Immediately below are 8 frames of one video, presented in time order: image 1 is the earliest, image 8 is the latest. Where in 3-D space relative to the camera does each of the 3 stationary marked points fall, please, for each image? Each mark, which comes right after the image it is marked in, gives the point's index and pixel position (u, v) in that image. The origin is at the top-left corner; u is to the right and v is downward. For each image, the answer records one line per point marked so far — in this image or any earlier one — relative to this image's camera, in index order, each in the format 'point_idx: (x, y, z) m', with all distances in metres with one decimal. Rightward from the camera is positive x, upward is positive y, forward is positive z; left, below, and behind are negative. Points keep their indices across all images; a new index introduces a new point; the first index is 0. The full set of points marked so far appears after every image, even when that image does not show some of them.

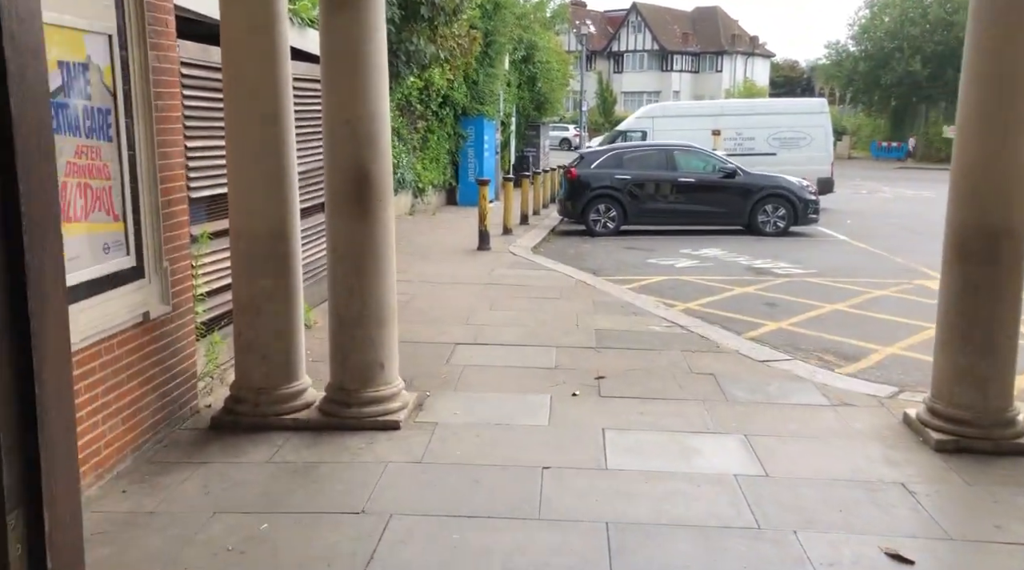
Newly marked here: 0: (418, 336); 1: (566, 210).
0: (-0.8, -0.4, +7.6) m
1: (+1.0, +1.4, +17.0) m
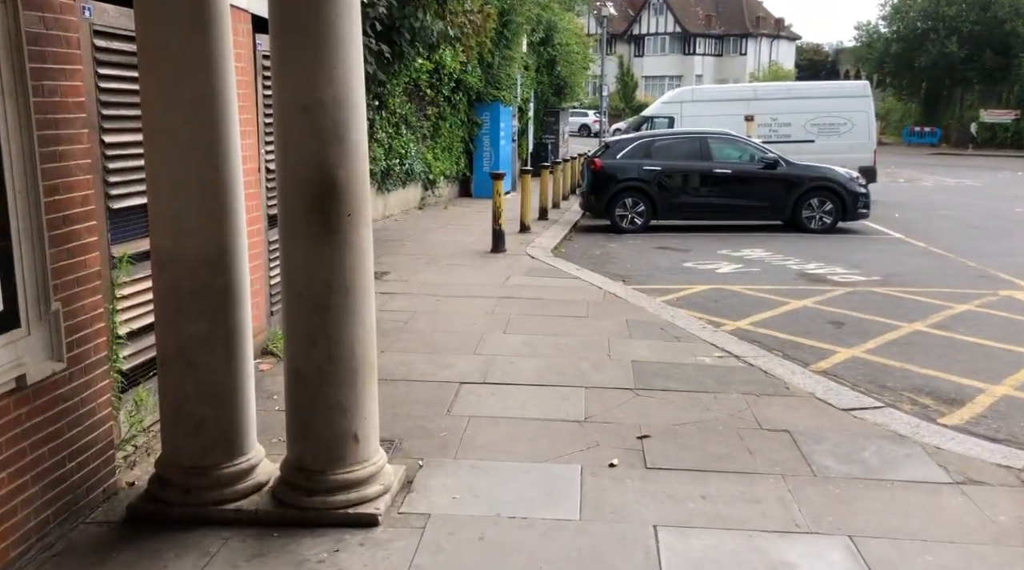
0: (-0.6, -0.6, +6.2) m
1: (+1.3, +1.3, +15.6) m
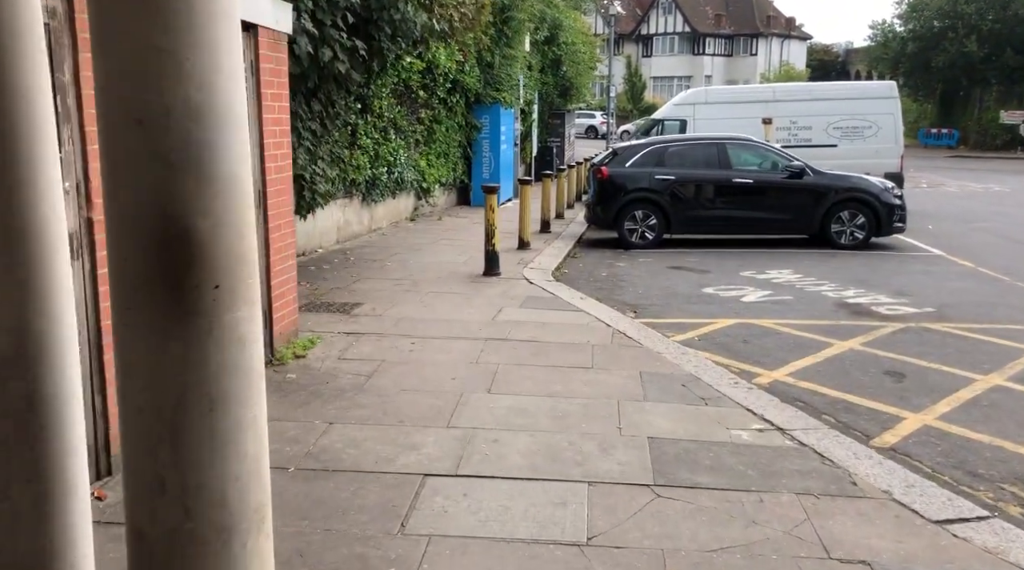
0: (-0.7, -0.9, +4.8) m
1: (+1.3, +1.0, +14.1) m
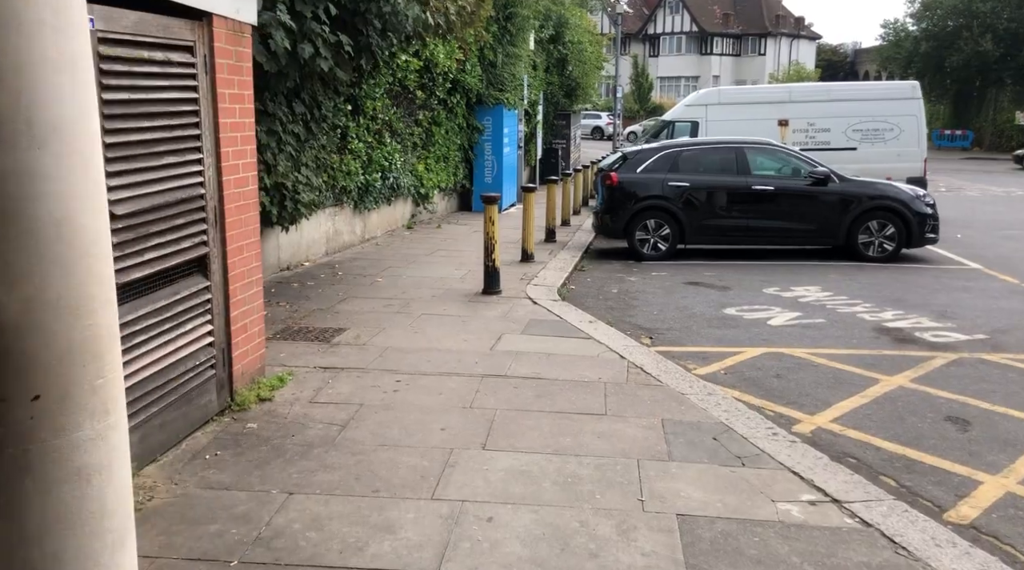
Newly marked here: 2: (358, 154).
0: (-0.7, -1.1, +3.9) m
1: (+1.3, +0.8, +13.2) m
2: (-2.1, +1.8, +12.7) m
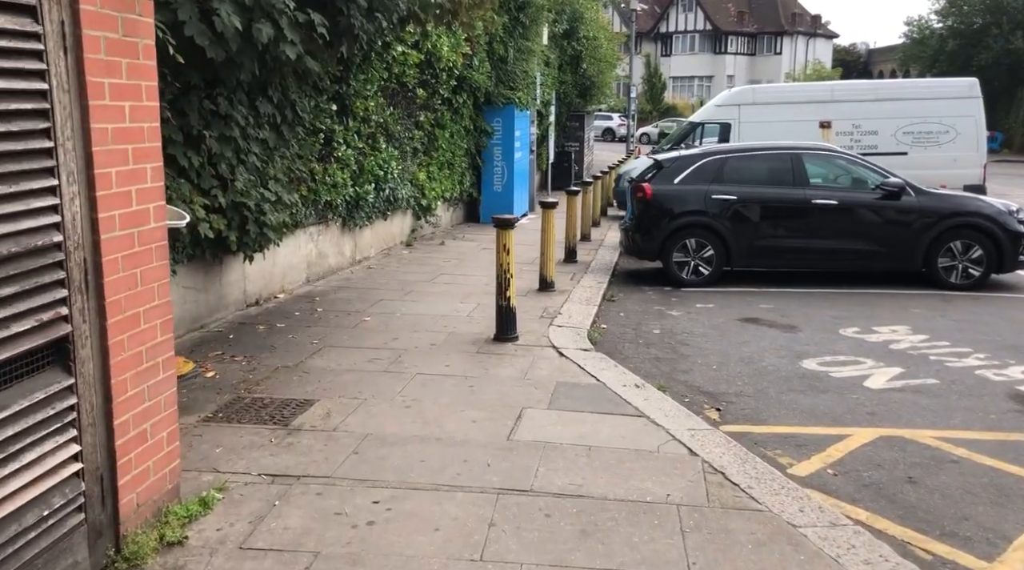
0: (-0.6, -1.4, +2.0) m
1: (+1.5, +0.5, +11.2) m
2: (-1.9, +1.4, +10.8) m
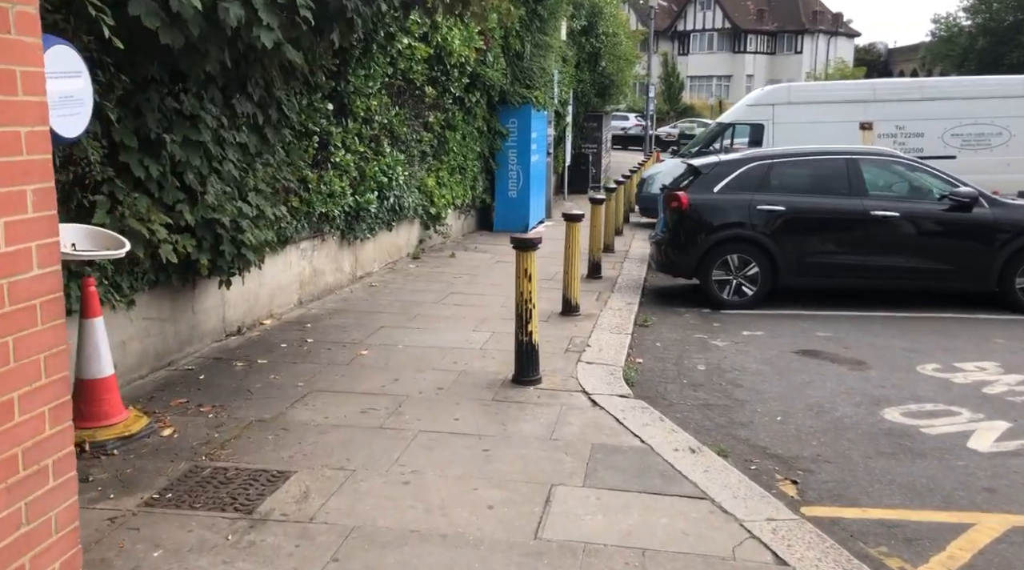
0: (-0.6, -1.6, +0.8) m
1: (+1.7, +0.2, +10.0) m
2: (-1.7, +1.2, +9.6) m
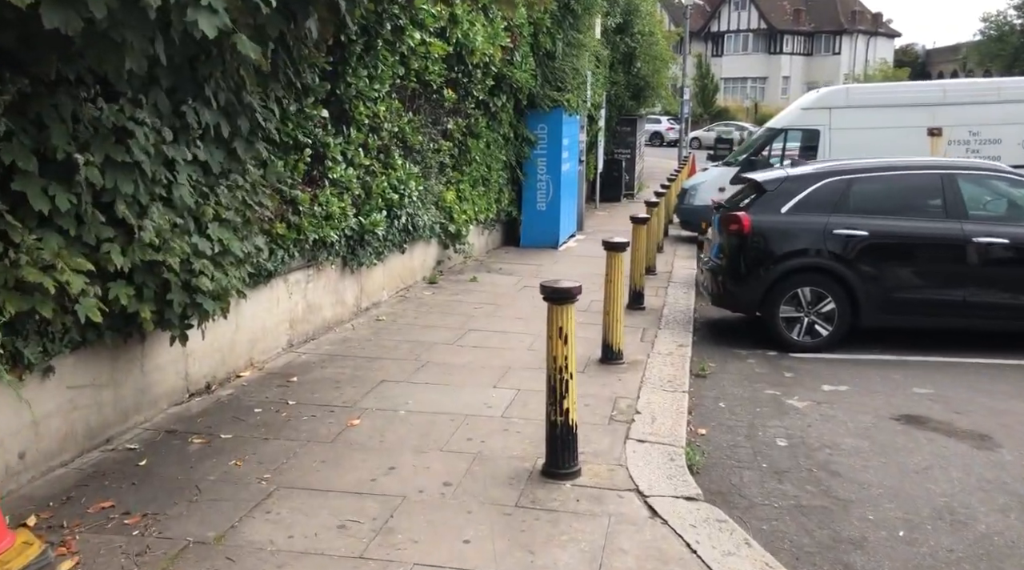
0: (-0.6, -1.9, -0.7) m
1: (+2.0, -0.1, +8.5) m
2: (-1.5, +0.9, +8.1) m
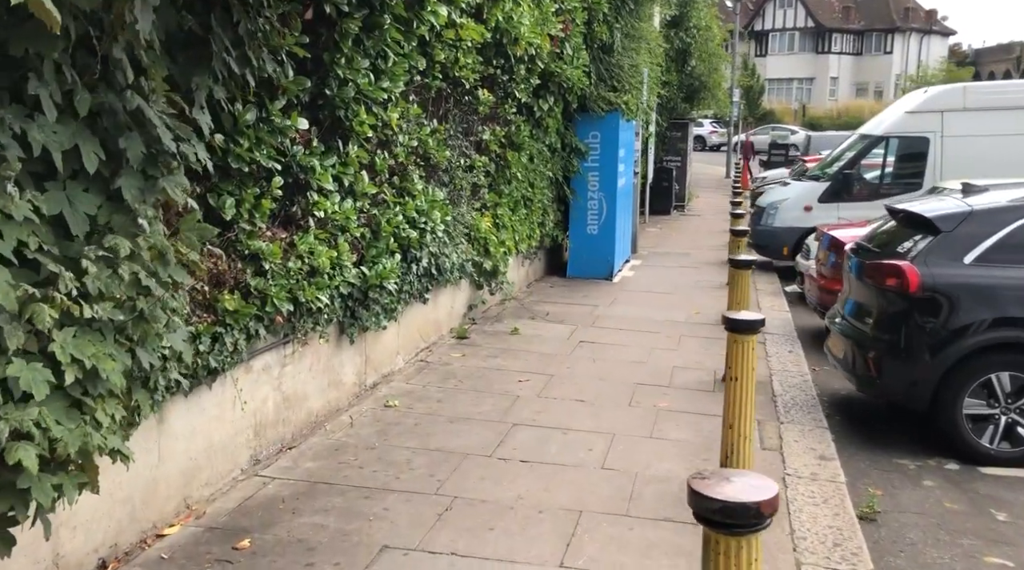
0: (-0.5, -2.4, -3.2) m
1: (+2.4, -0.6, +5.9) m
2: (-1.1, +0.4, +5.7) m
